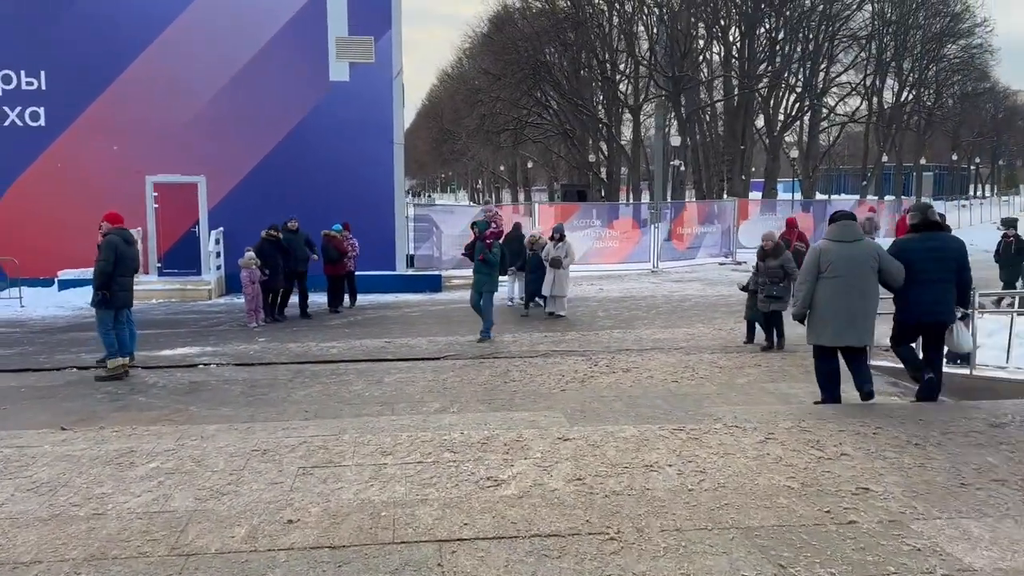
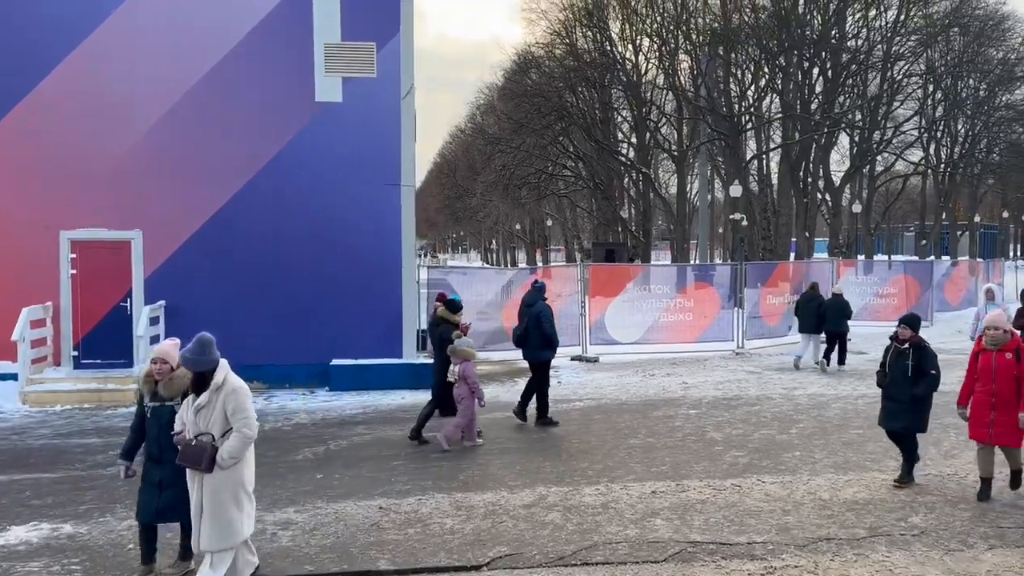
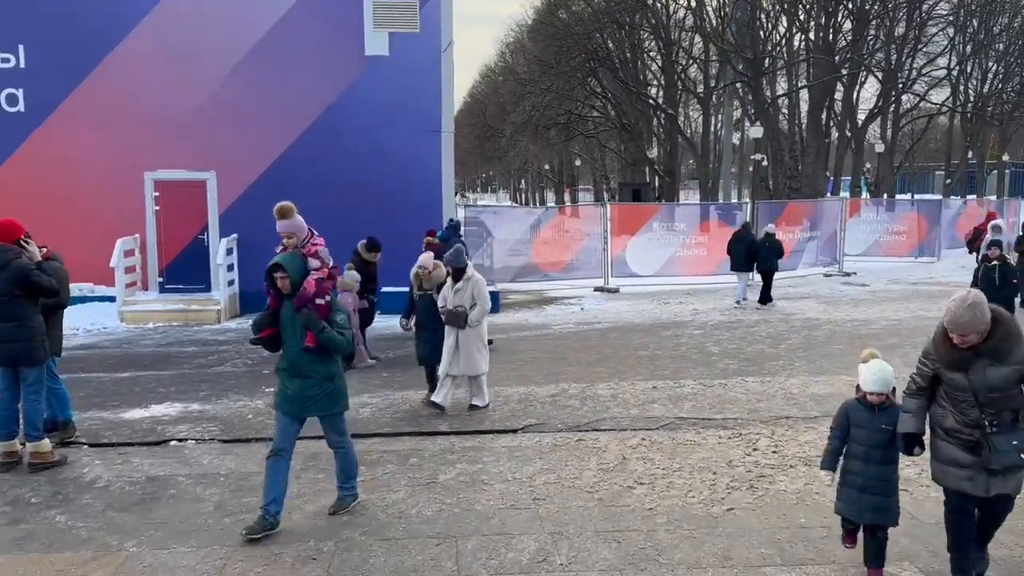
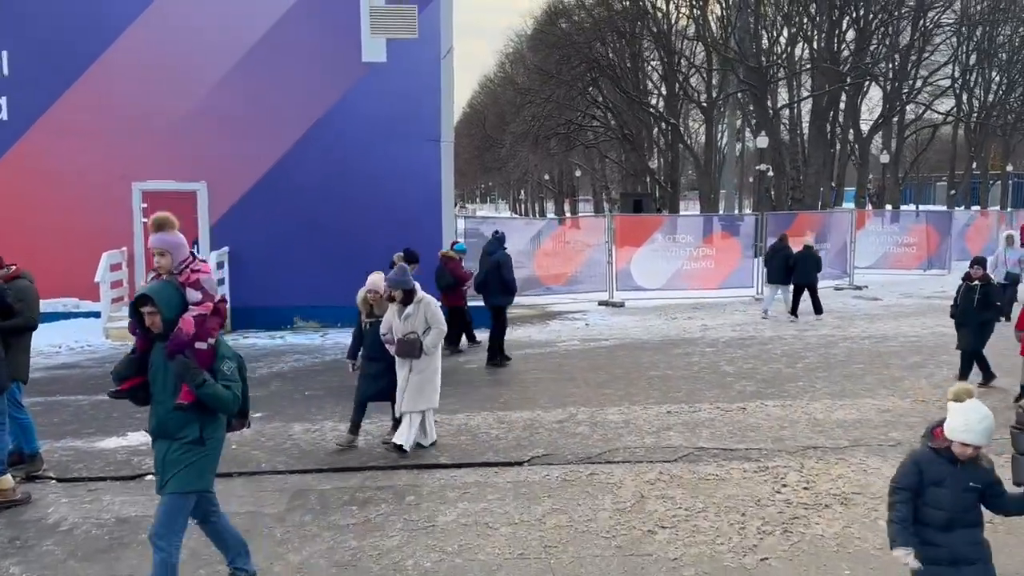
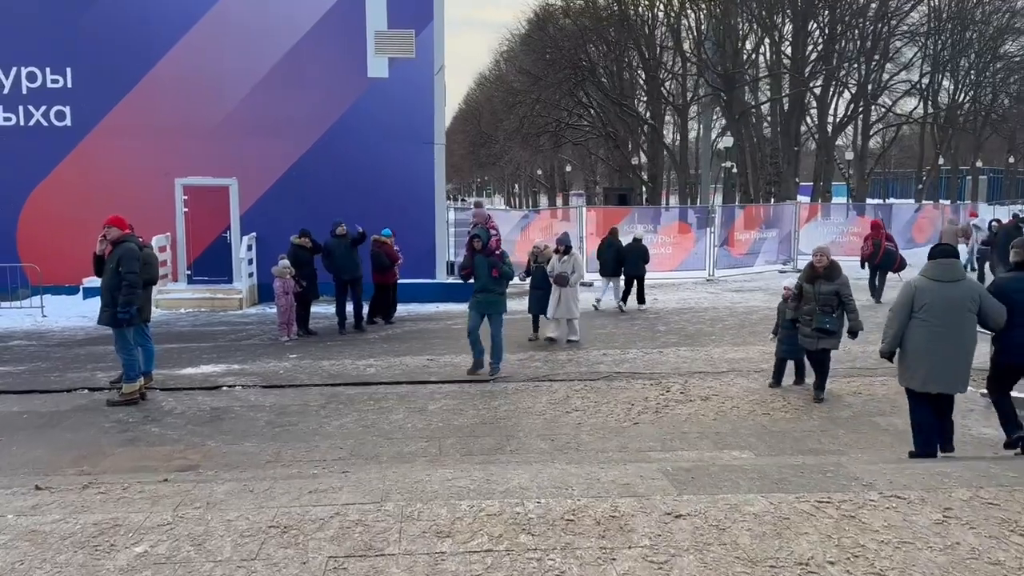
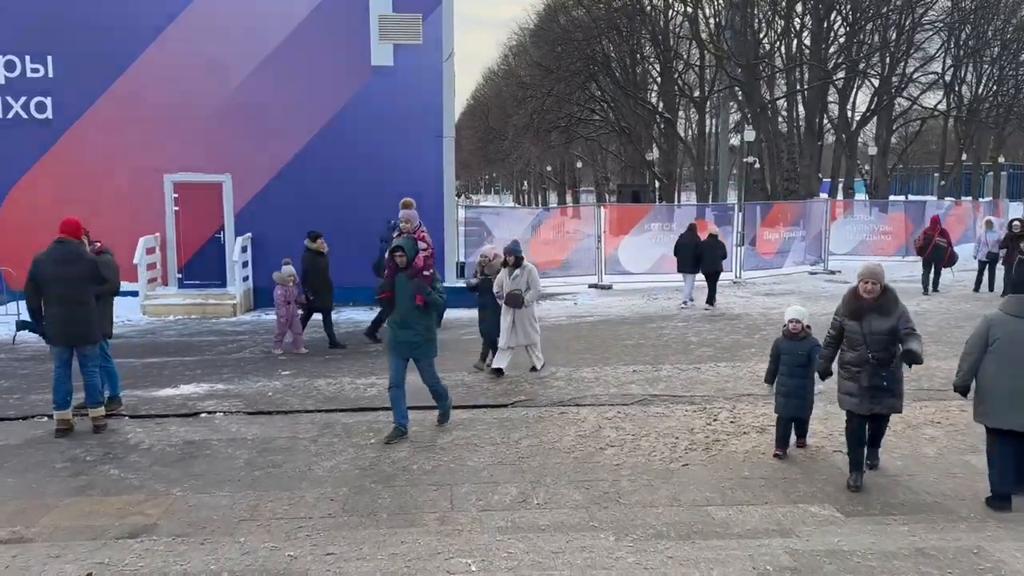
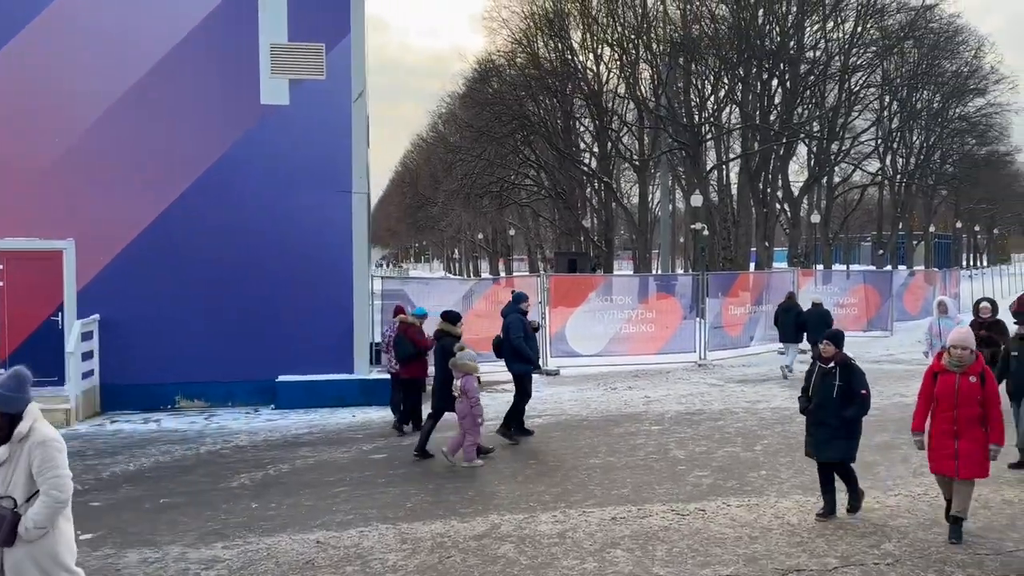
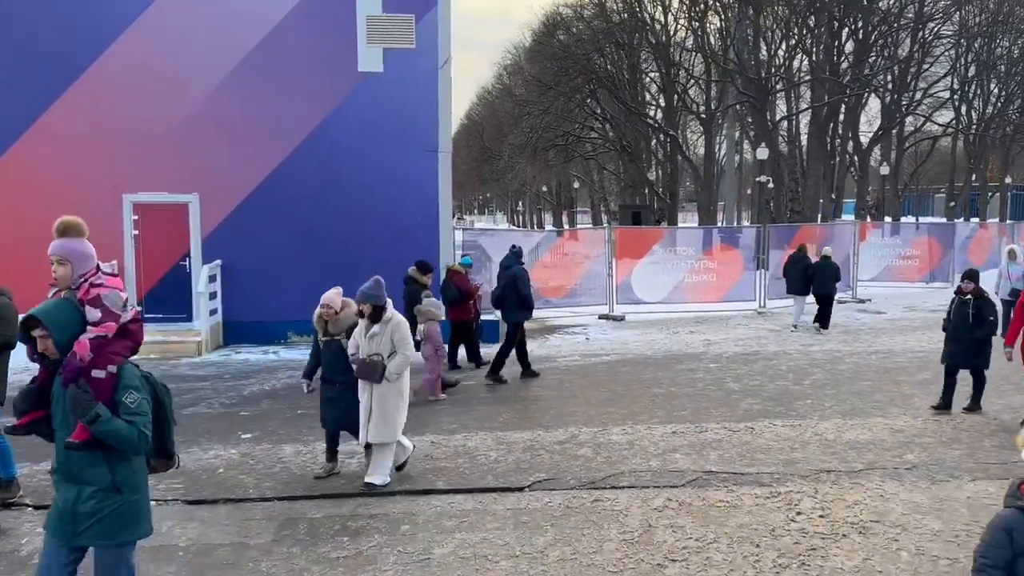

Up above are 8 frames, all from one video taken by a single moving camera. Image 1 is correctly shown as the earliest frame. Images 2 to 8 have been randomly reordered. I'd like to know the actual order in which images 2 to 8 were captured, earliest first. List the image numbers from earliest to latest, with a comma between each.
5, 6, 3, 4, 8, 2, 7
